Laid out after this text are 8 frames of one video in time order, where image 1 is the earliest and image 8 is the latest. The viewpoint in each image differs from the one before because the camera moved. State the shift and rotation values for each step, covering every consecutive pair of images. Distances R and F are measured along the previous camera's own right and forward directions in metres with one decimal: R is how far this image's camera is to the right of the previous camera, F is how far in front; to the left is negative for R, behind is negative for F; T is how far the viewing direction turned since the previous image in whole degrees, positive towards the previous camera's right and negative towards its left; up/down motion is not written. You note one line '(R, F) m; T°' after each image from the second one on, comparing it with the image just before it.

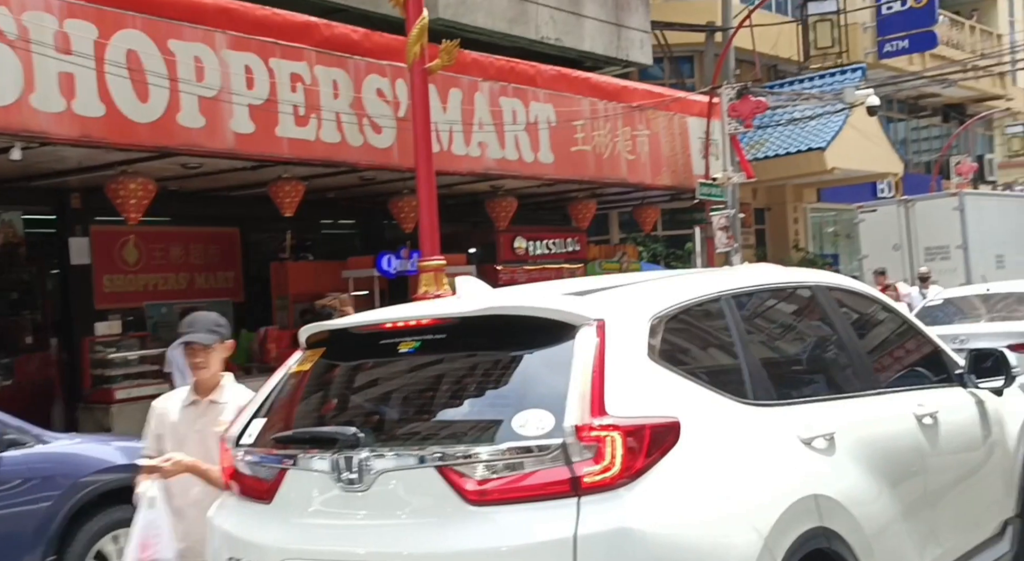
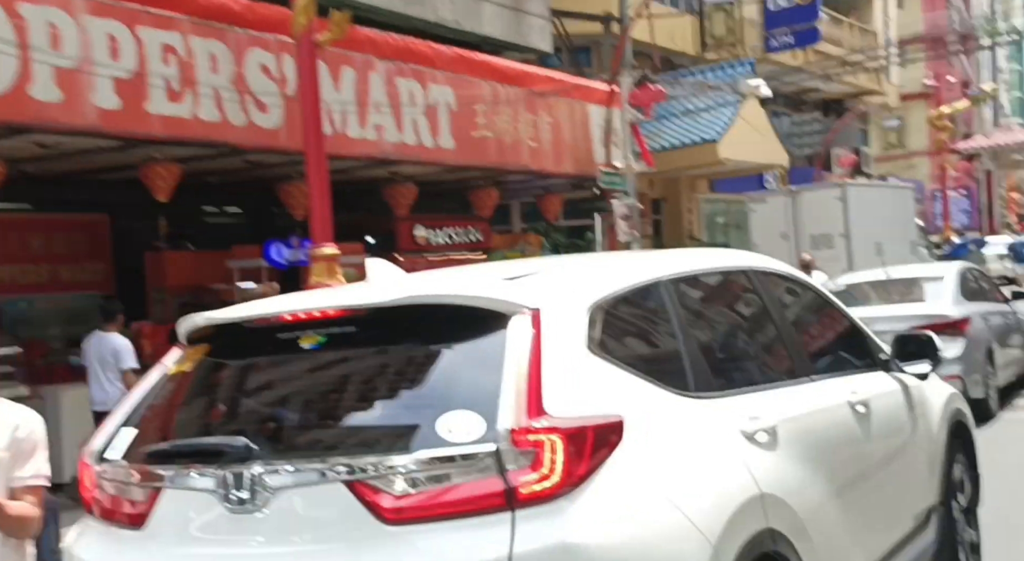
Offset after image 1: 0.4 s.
(-0.2, +0.5) m; +6°
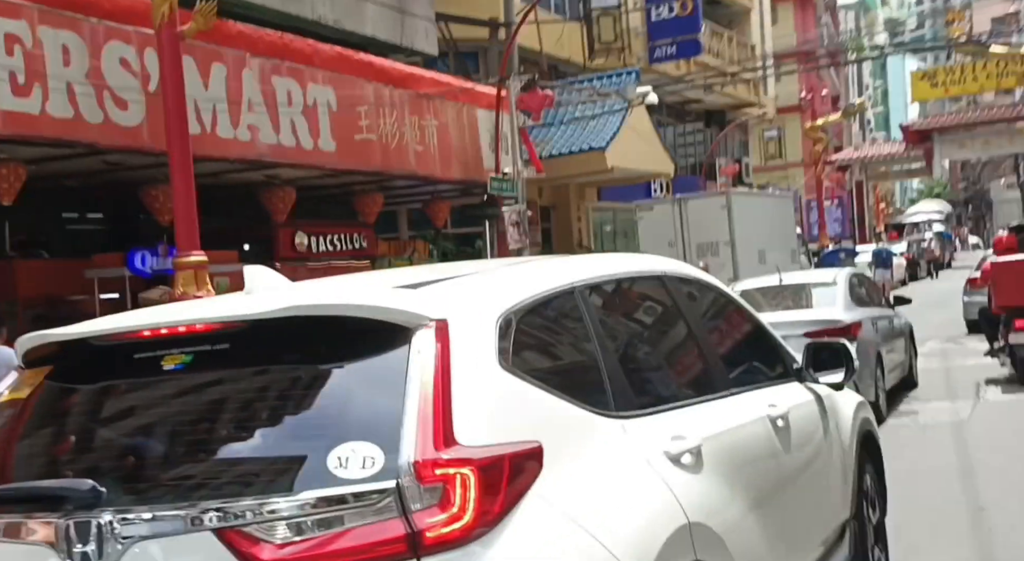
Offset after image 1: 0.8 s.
(0.0, +0.4) m; +6°
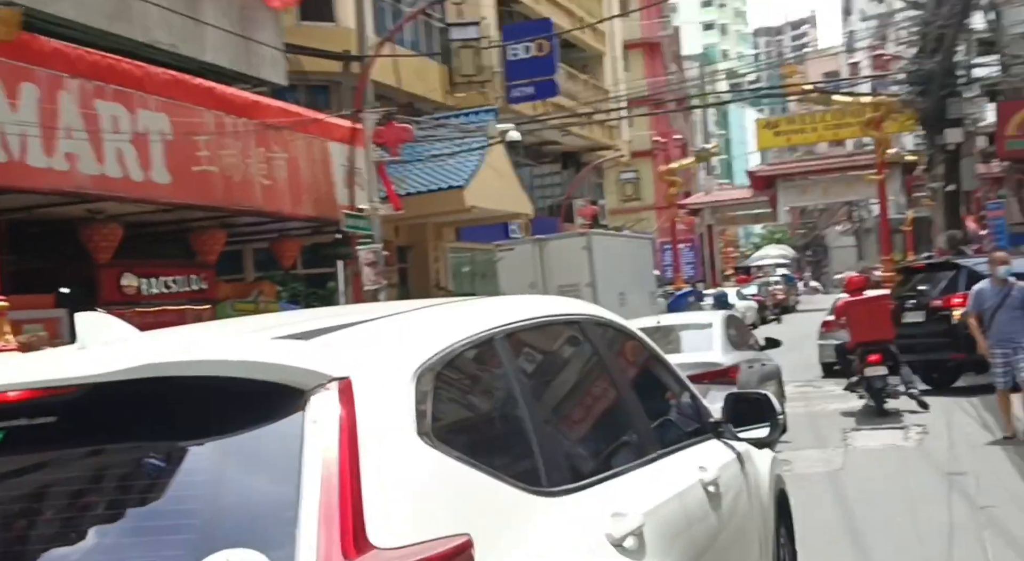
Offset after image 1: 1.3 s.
(0.0, +0.7) m; +7°
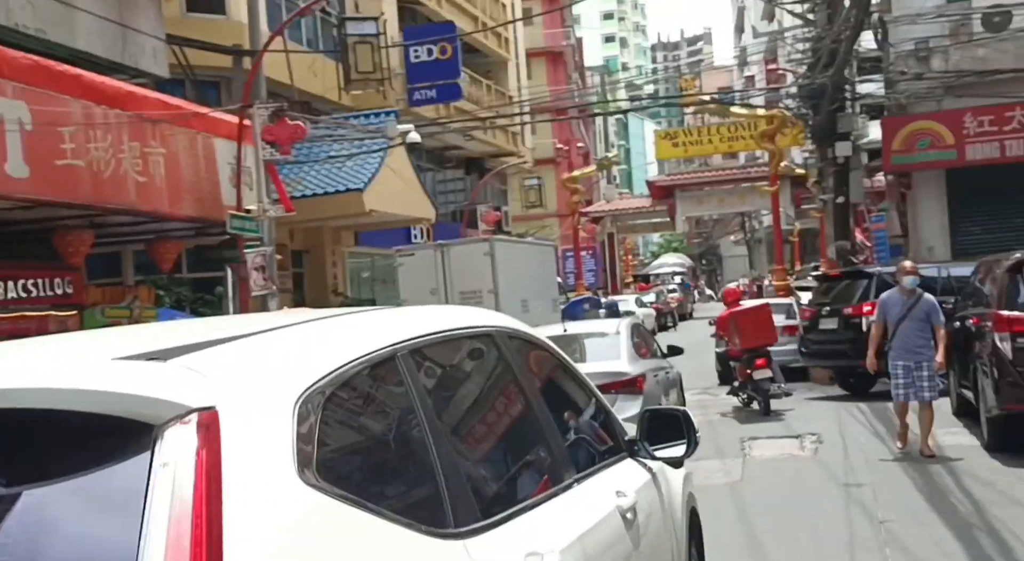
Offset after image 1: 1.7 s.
(0.0, +0.4) m; +5°
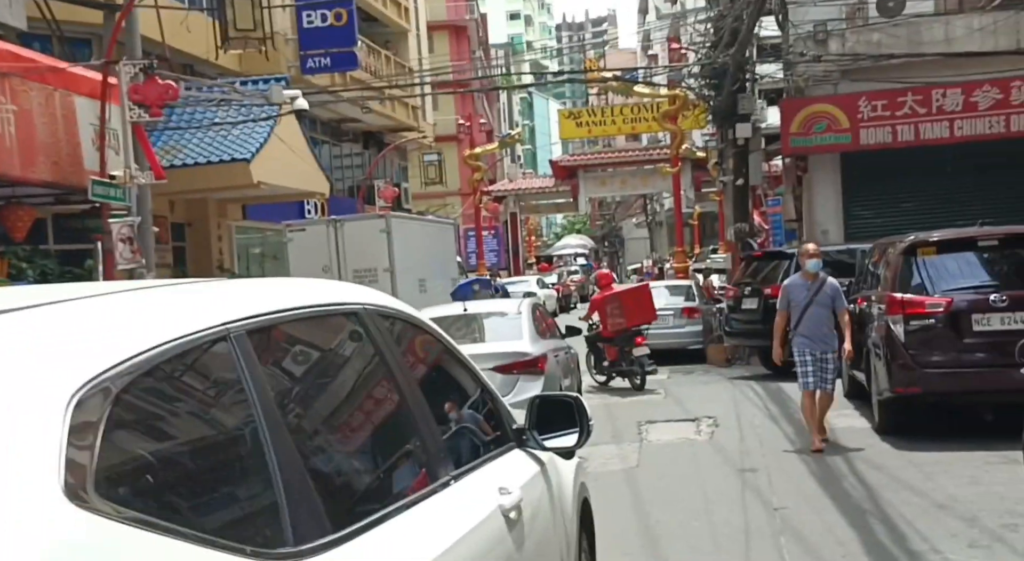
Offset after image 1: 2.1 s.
(+0.1, +0.4) m; +5°
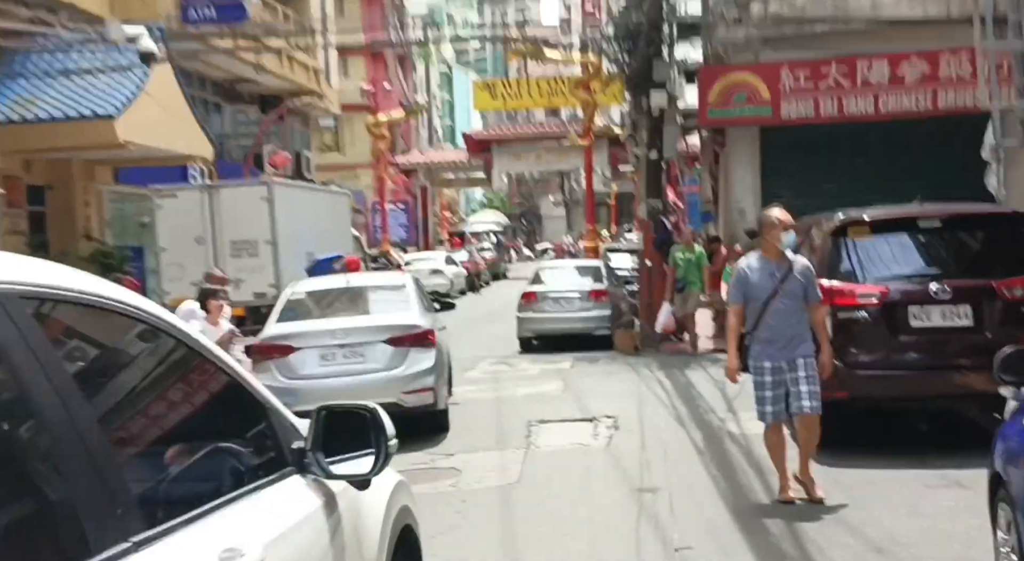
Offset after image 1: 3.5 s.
(+0.4, +1.4) m; +4°
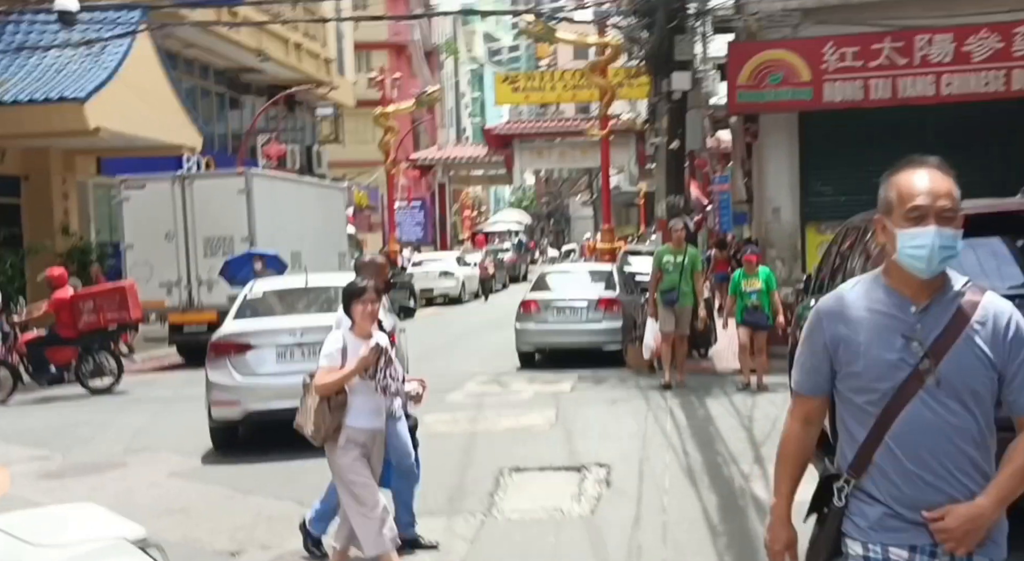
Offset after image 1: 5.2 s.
(+0.4, +2.1) m; -2°
